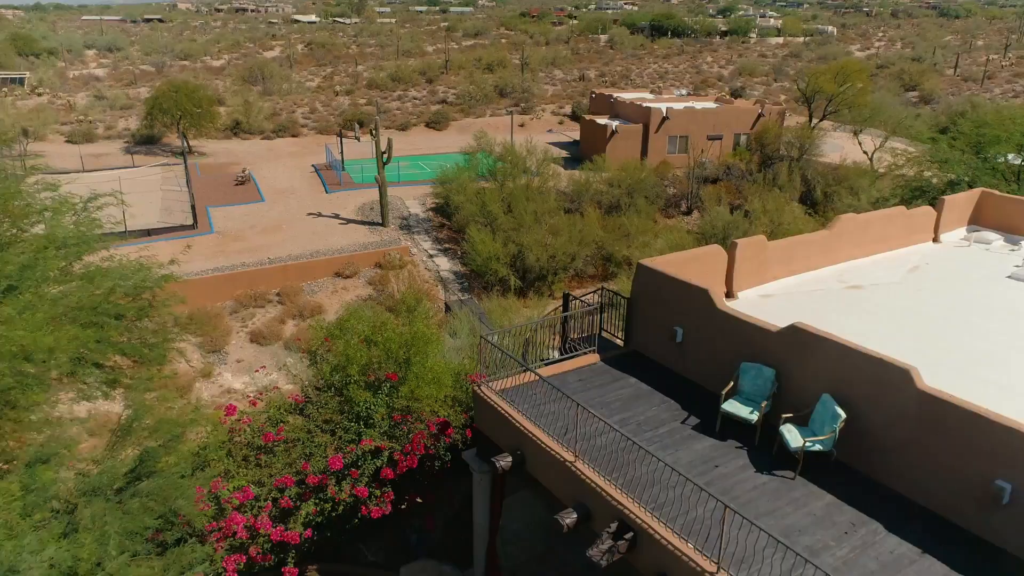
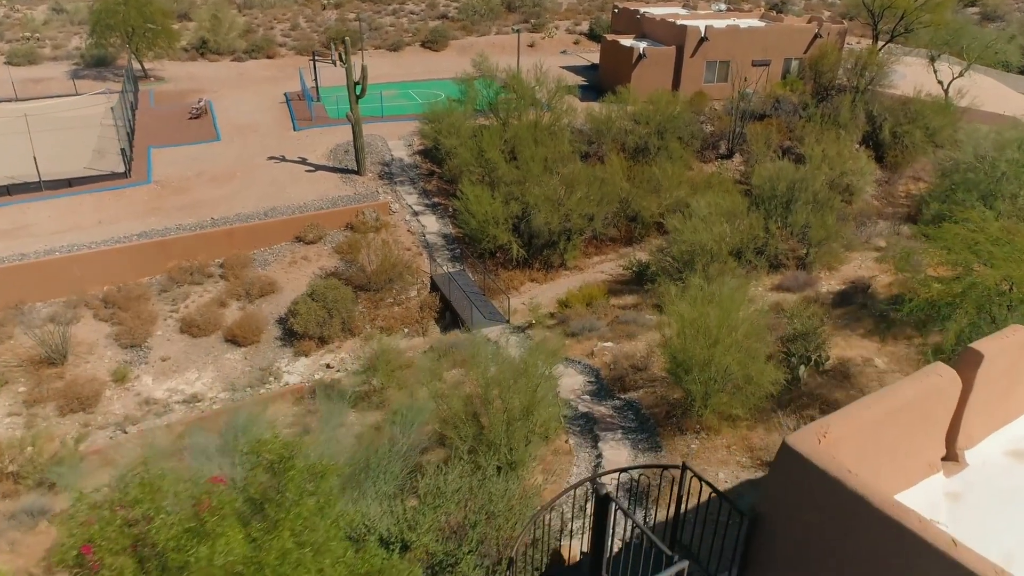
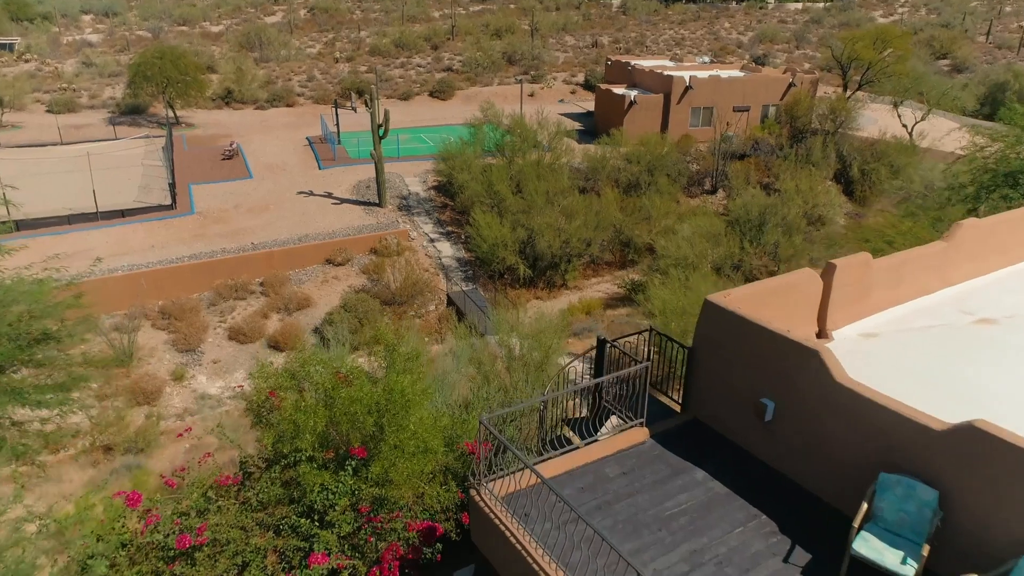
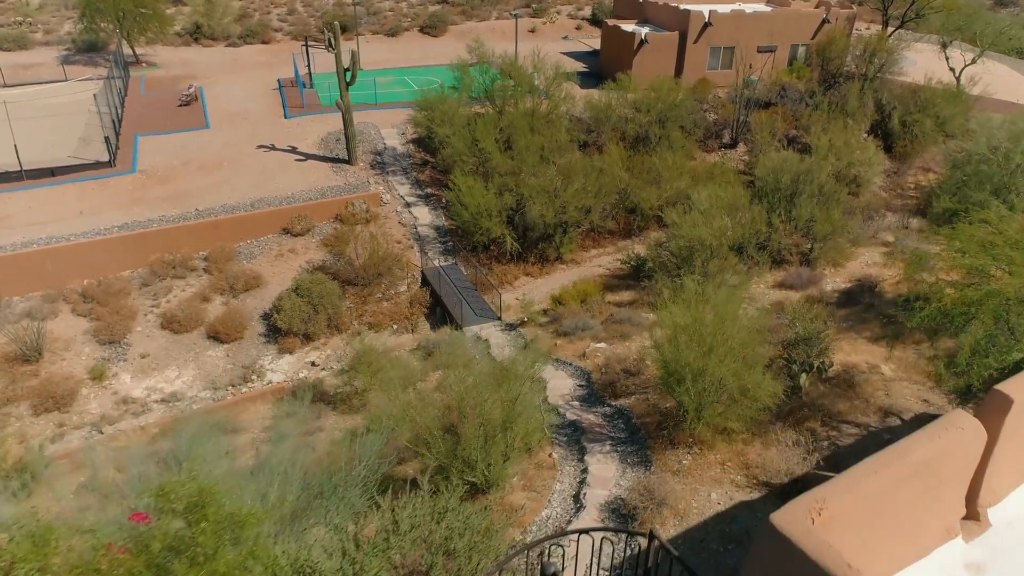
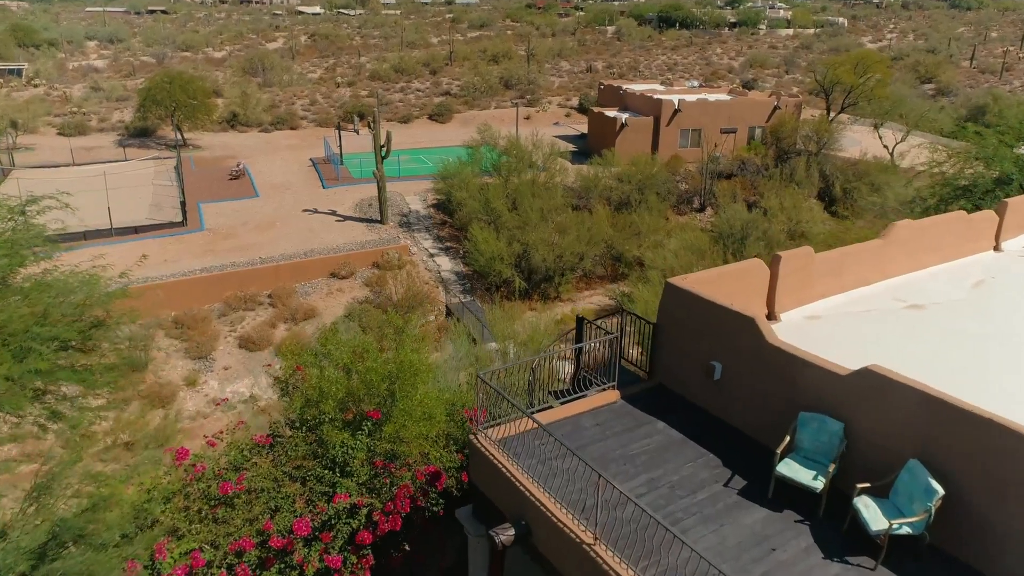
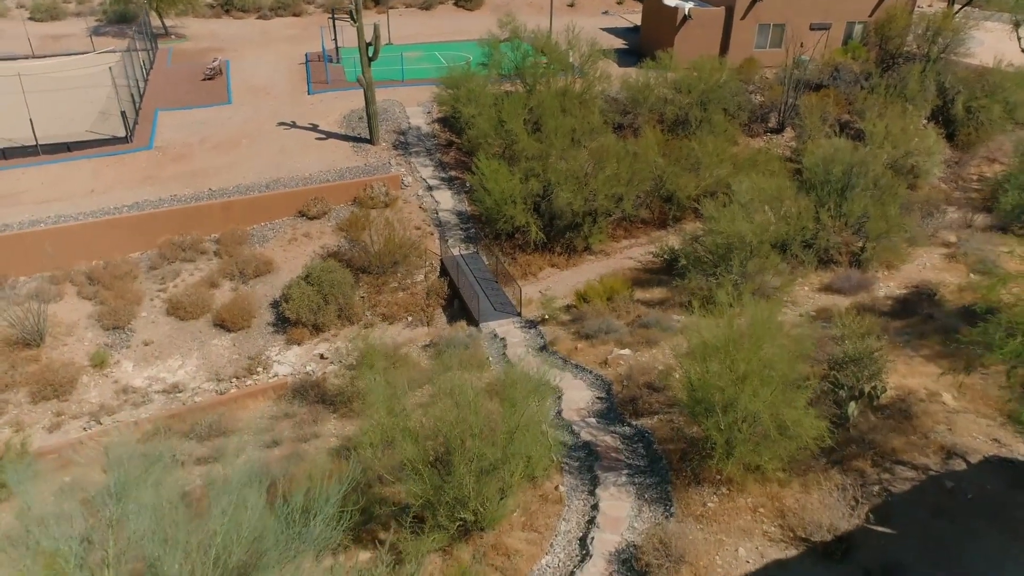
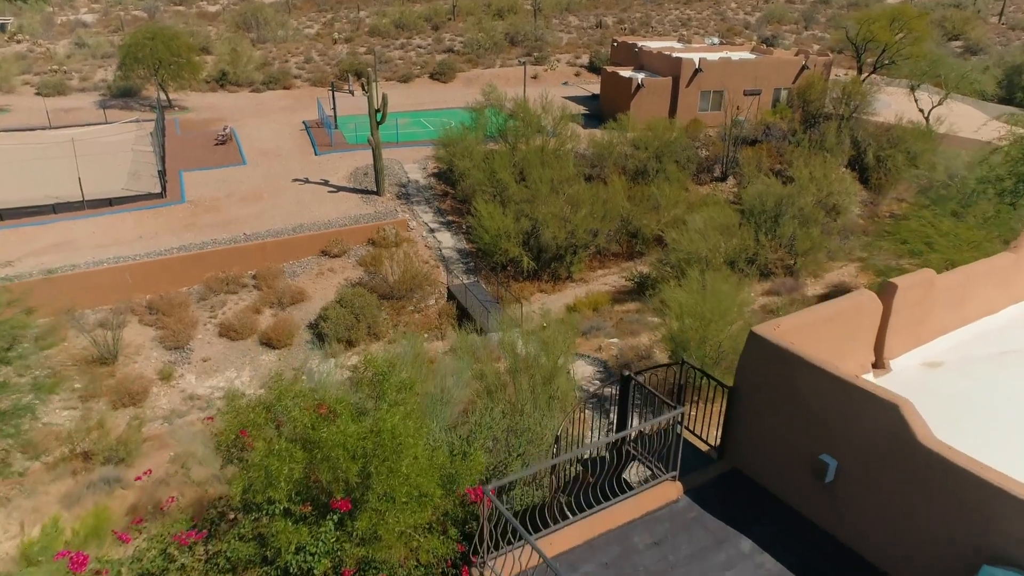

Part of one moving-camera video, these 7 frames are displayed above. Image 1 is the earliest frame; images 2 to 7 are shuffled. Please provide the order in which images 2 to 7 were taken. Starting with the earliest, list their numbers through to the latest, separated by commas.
5, 3, 7, 2, 4, 6
